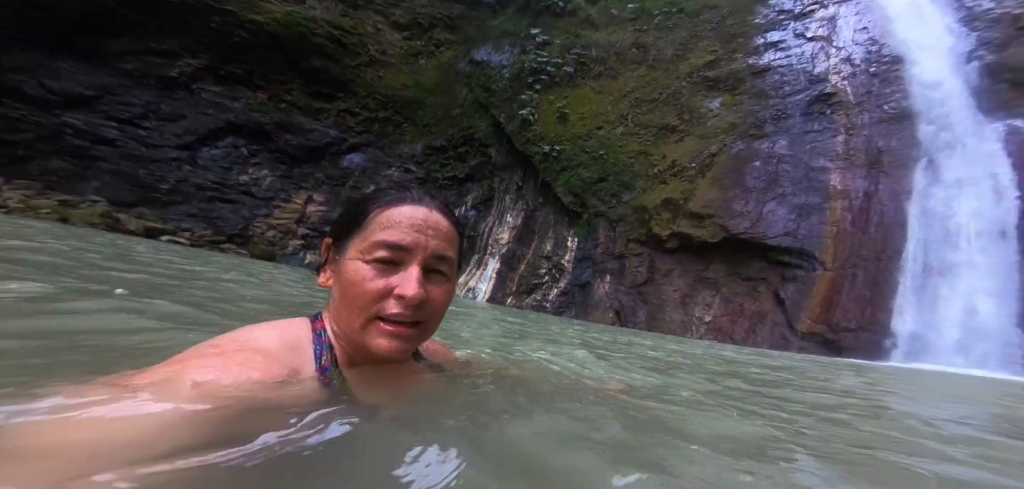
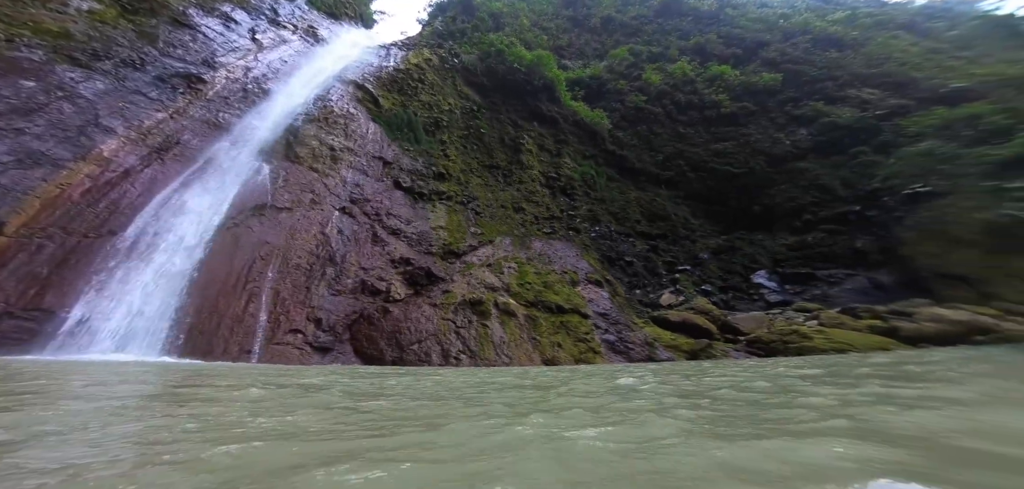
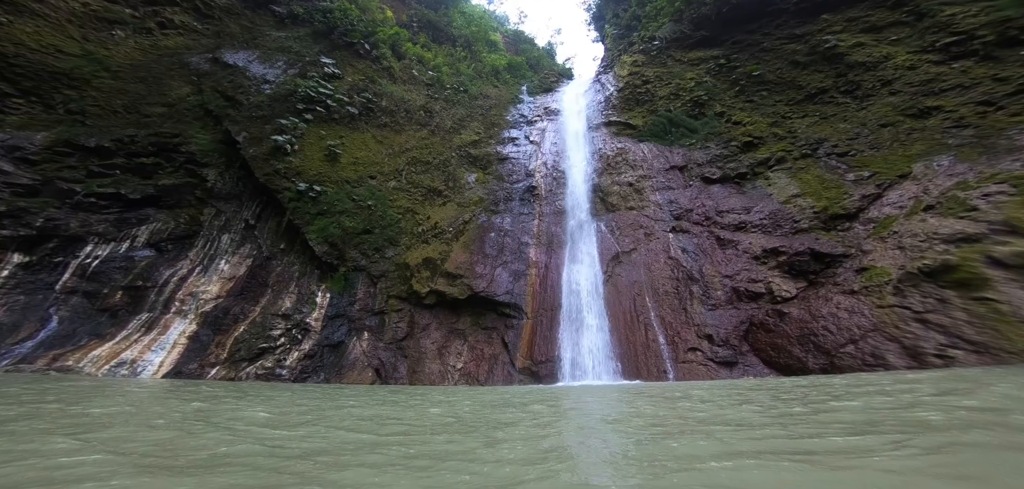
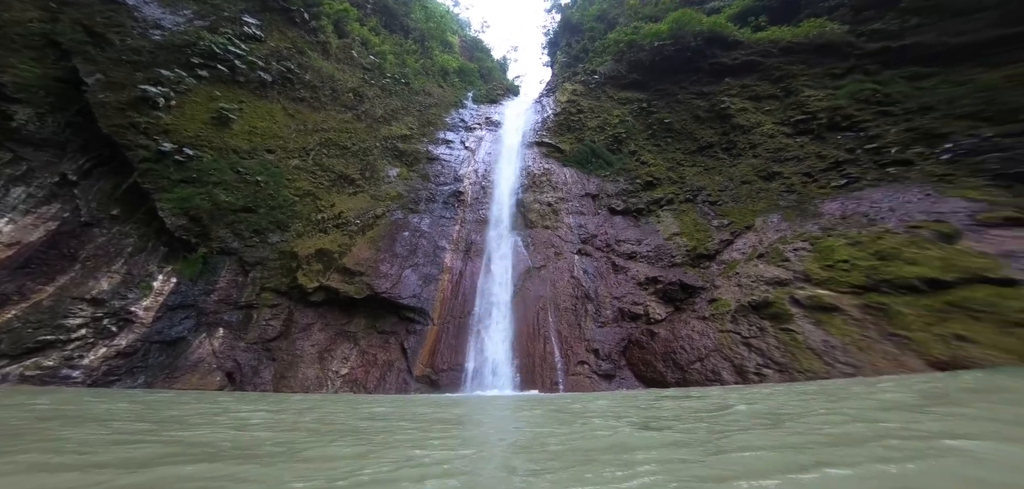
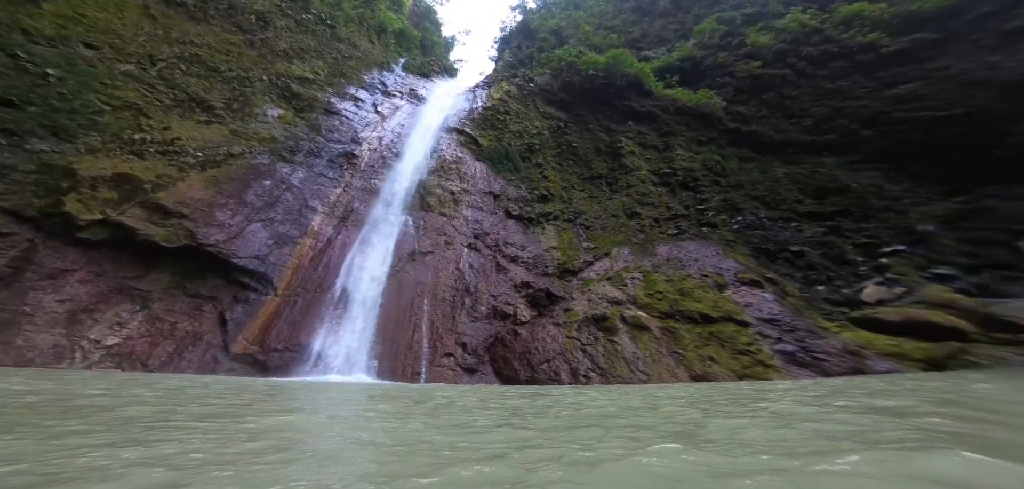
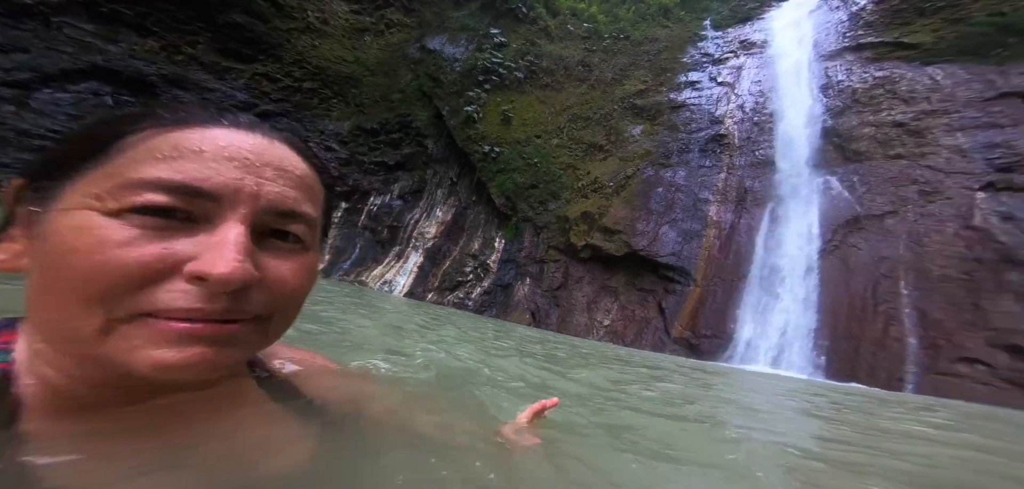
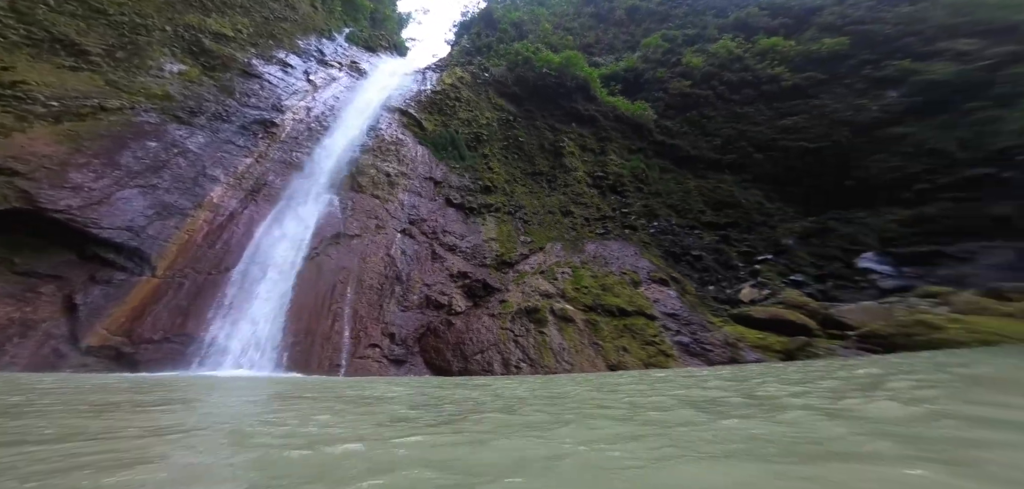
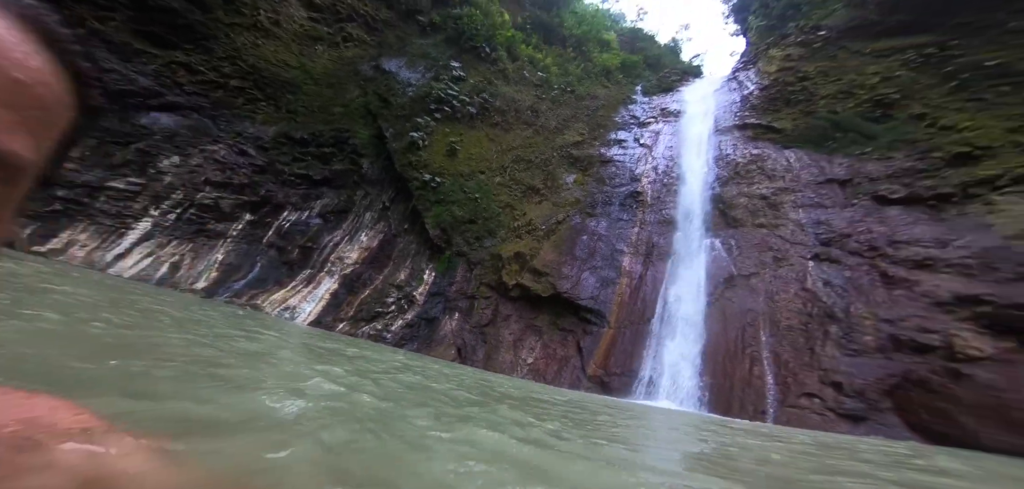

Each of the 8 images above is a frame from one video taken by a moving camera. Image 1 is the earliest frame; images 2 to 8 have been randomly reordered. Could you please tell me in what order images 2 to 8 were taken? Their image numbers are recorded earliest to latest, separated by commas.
6, 8, 3, 4, 5, 7, 2
